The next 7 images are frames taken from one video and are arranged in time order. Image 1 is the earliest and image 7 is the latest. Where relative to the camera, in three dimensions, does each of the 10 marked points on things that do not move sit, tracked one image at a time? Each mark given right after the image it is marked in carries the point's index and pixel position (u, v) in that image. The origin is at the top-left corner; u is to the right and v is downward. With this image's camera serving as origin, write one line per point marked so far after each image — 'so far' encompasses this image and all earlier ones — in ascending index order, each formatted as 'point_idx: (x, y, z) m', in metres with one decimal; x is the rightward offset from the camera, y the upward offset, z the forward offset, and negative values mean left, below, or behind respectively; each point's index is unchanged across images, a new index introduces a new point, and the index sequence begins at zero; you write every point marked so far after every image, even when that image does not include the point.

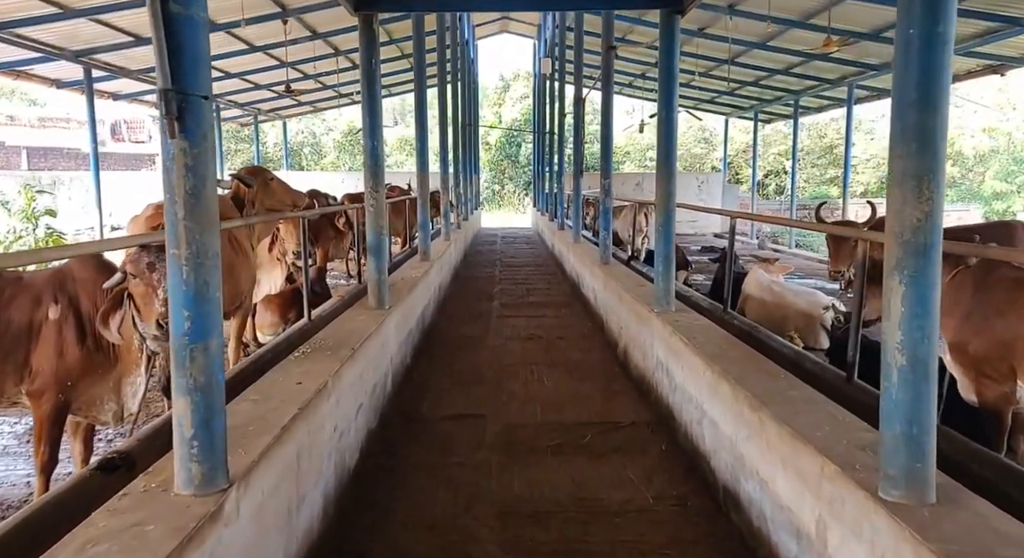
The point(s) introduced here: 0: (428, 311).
0: (-0.7, -0.3, +5.1) m
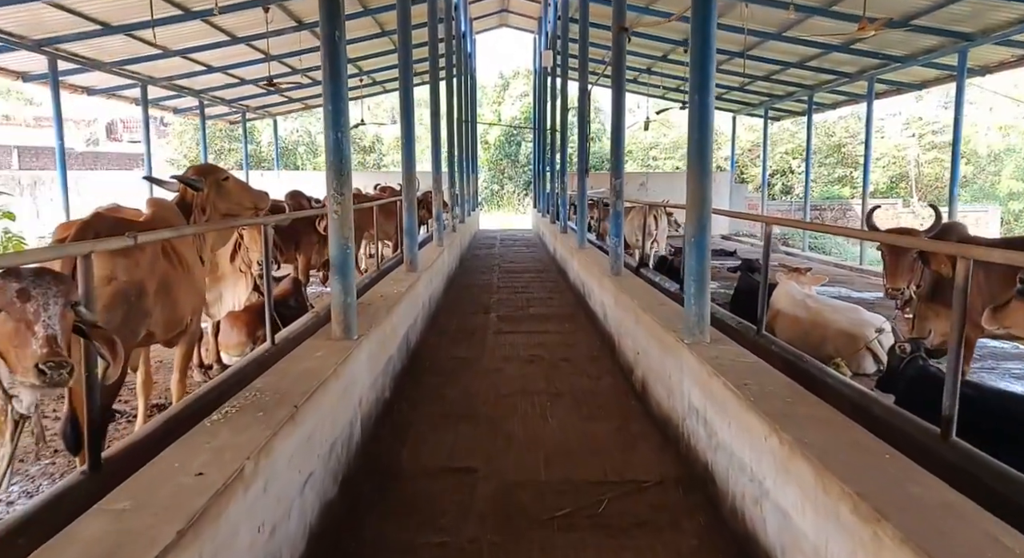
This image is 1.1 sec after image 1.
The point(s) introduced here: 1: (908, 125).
0: (-0.7, -0.4, +4.5) m
1: (+12.8, +5.0, +19.4) m
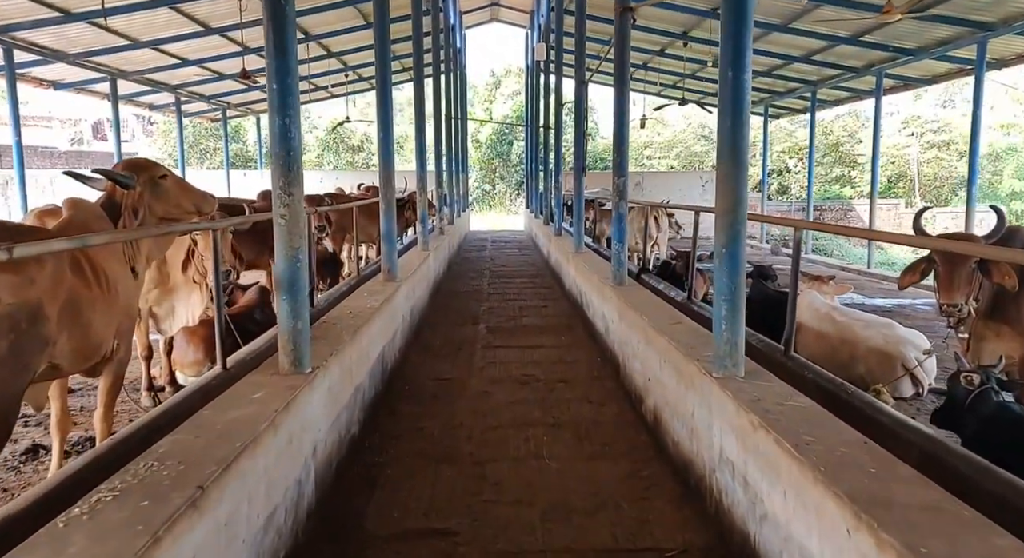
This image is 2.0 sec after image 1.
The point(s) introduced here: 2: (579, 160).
0: (-0.8, -0.4, +4.0) m
1: (+12.5, +4.9, +19.1) m
2: (+0.7, +1.3, +6.5) m
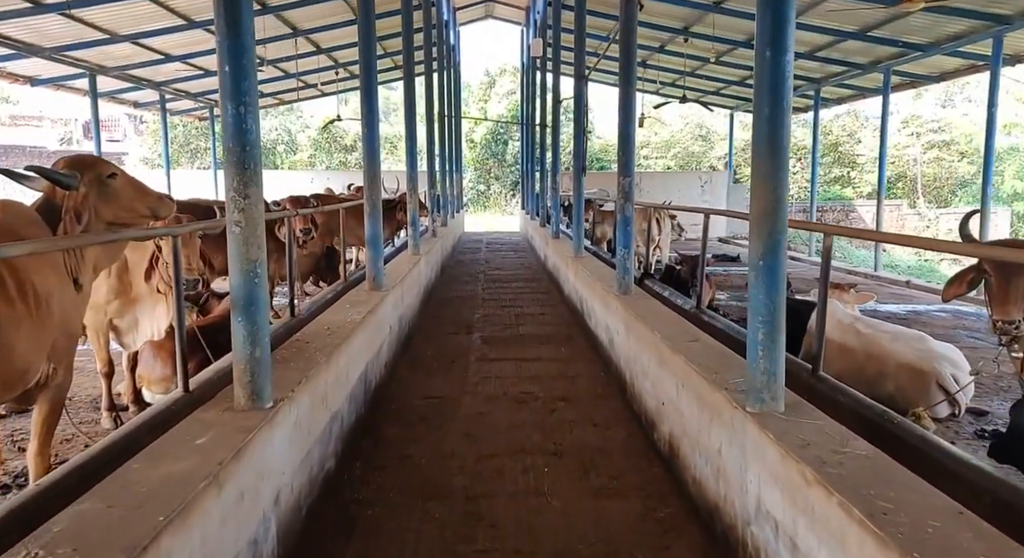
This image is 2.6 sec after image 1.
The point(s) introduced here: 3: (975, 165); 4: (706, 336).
0: (-0.8, -0.5, +3.6) m
1: (+12.4, +4.9, +18.9) m
2: (+0.7, +1.2, +6.2) m
3: (+13.6, +3.4, +17.7) m
4: (+0.9, -0.3, +2.7) m
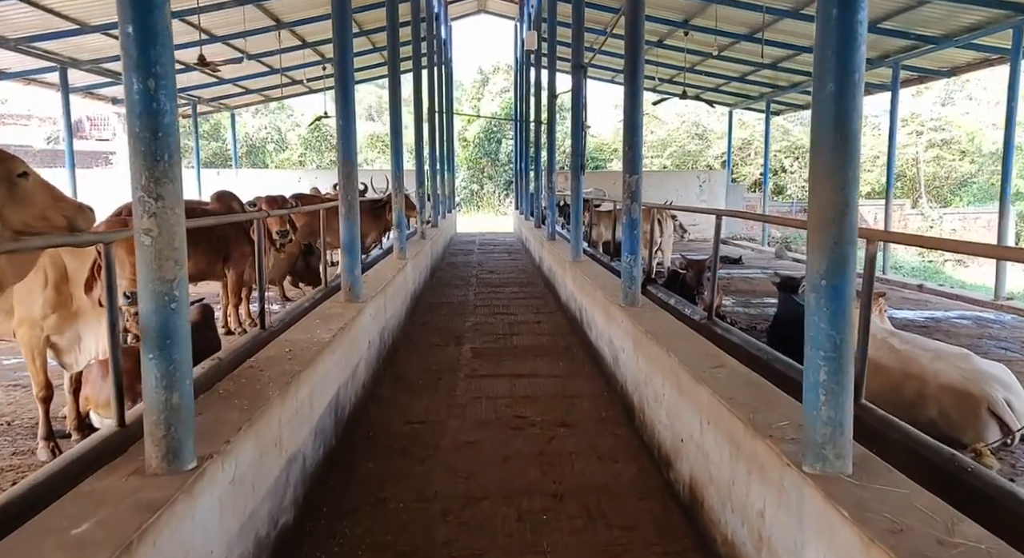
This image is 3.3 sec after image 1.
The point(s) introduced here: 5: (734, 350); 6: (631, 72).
0: (-0.8, -0.6, +3.2) m
1: (+12.2, +4.9, +18.6) m
2: (+0.6, +1.2, +5.8) m
3: (+13.5, +3.3, +17.5) m
4: (+0.8, -0.3, +2.3) m
5: (+1.2, -0.4, +3.4) m
6: (+0.7, +1.2, +3.4) m
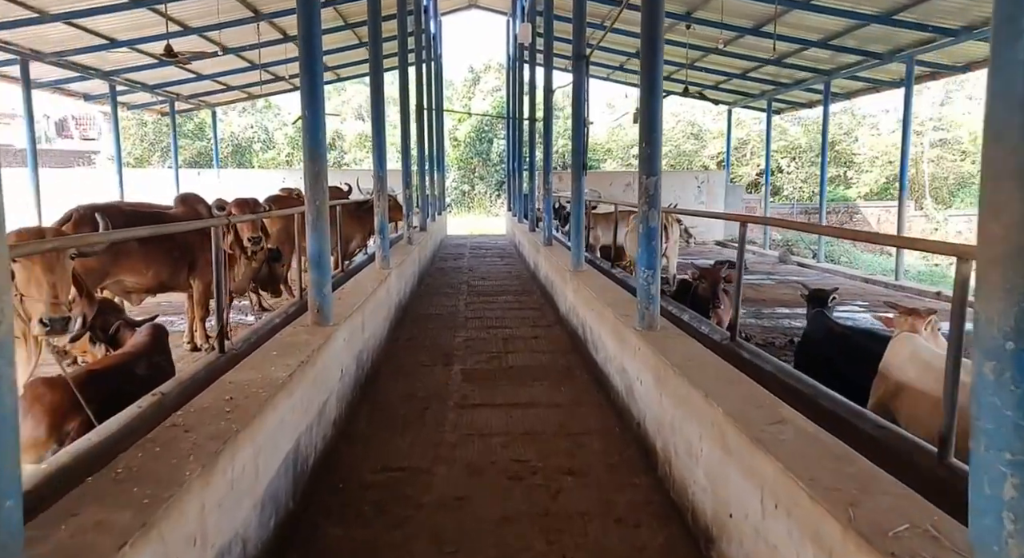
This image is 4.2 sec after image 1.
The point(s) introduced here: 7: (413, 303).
0: (-0.9, -0.6, +2.7) m
1: (+11.9, +4.8, +18.2) m
2: (+0.6, +1.1, +5.3) m
3: (+13.2, +3.3, +17.1) m
4: (+0.8, -0.4, +1.8) m
5: (+1.2, -0.5, +2.9) m
6: (+0.7, +1.1, +2.9) m
7: (-1.0, -0.2, +6.2) m
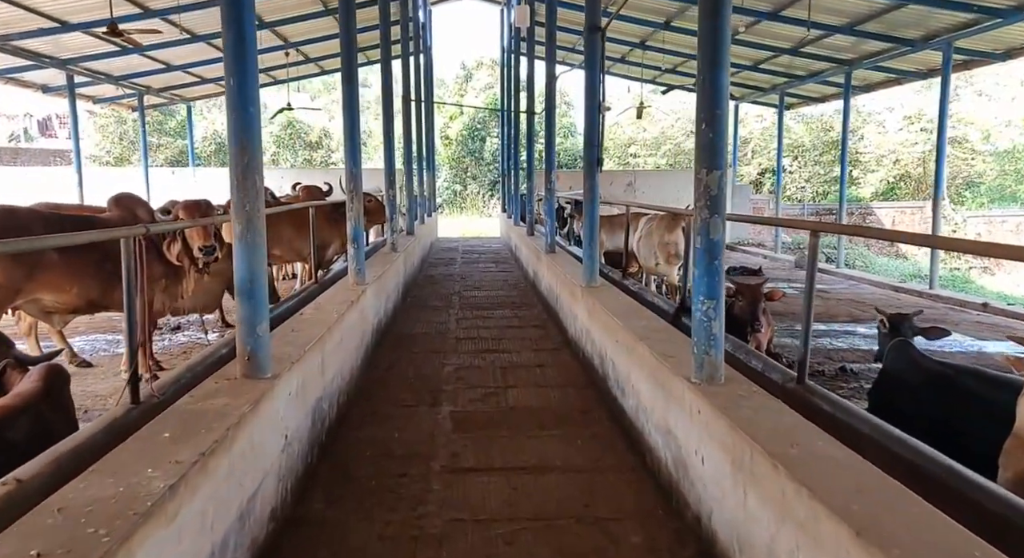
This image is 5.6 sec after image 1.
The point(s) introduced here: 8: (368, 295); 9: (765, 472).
0: (-0.8, -0.8, +1.9) m
1: (+11.7, +4.7, +17.6) m
2: (+0.6, +1.0, +4.5) m
3: (+13.1, +3.2, +16.5) m
4: (+0.9, -0.5, +1.0) m
5: (+1.3, -0.6, +2.1) m
6: (+0.7, +1.0, +2.1) m
7: (-1.0, -0.4, +5.4) m
8: (-1.0, -0.1, +4.4) m
9: (+0.7, -0.5, +1.6) m
